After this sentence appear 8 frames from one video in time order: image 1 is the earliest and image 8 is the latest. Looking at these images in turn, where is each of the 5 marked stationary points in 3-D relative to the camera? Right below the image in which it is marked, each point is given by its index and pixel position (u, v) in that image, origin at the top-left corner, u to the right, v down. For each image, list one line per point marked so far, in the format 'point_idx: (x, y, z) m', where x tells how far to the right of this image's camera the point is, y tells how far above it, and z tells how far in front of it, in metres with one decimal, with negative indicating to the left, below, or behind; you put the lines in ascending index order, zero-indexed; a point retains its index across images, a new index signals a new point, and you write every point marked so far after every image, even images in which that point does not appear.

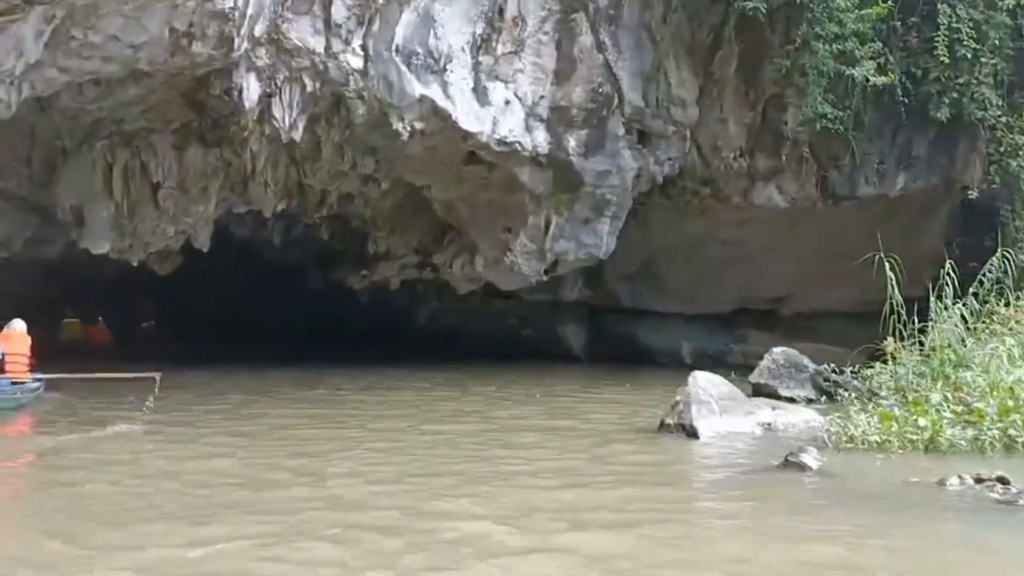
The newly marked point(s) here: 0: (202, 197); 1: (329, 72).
0: (-3.6, +1.0, +10.3) m
1: (-1.6, +1.9, +7.9) m
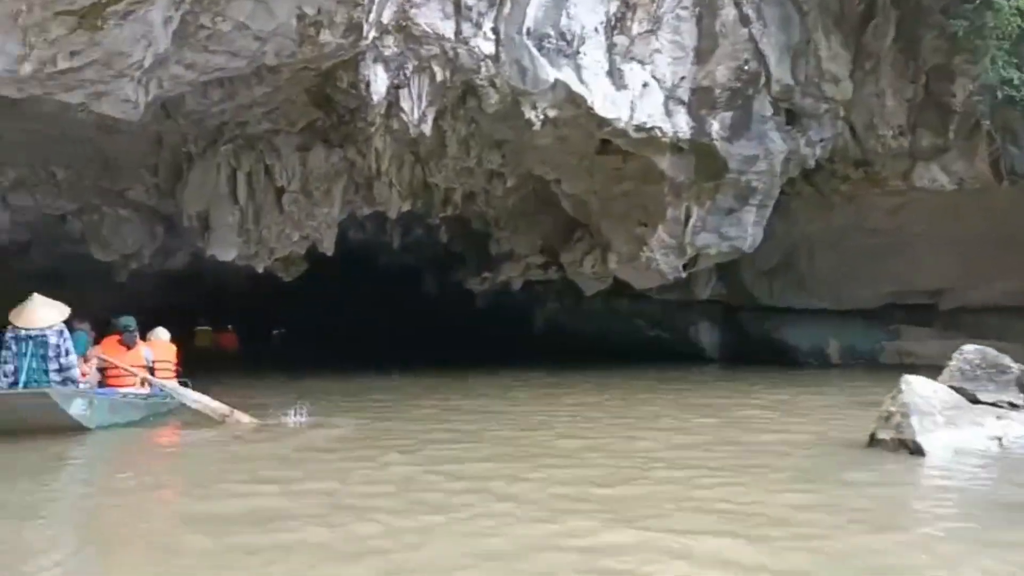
0: (-2.1, +1.0, +10.0) m
1: (-0.4, +1.9, +7.4) m
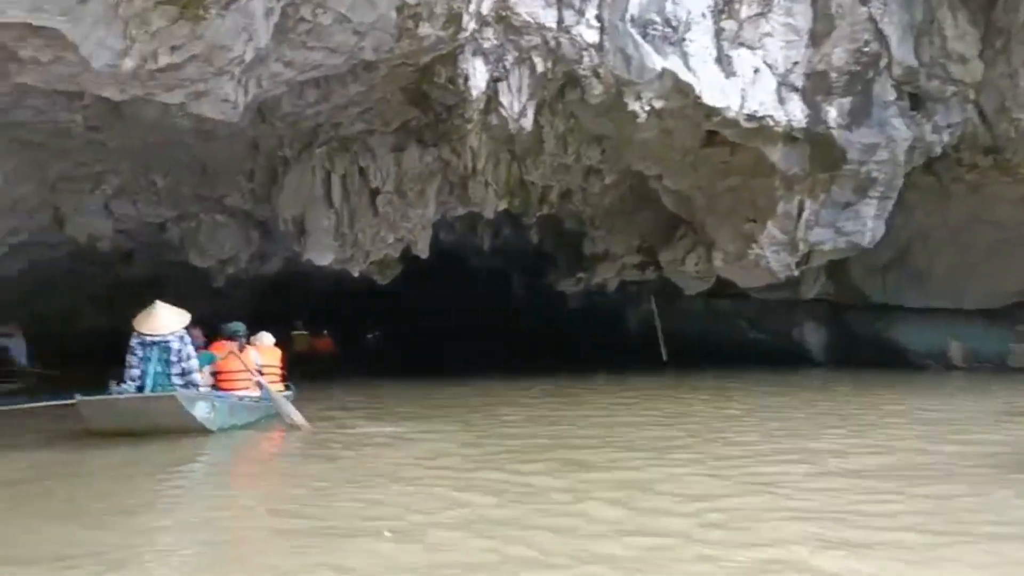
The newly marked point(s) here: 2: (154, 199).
0: (-1.0, +1.0, +9.8) m
1: (+0.4, +1.9, +7.0) m
2: (-4.4, +1.1, +11.0) m
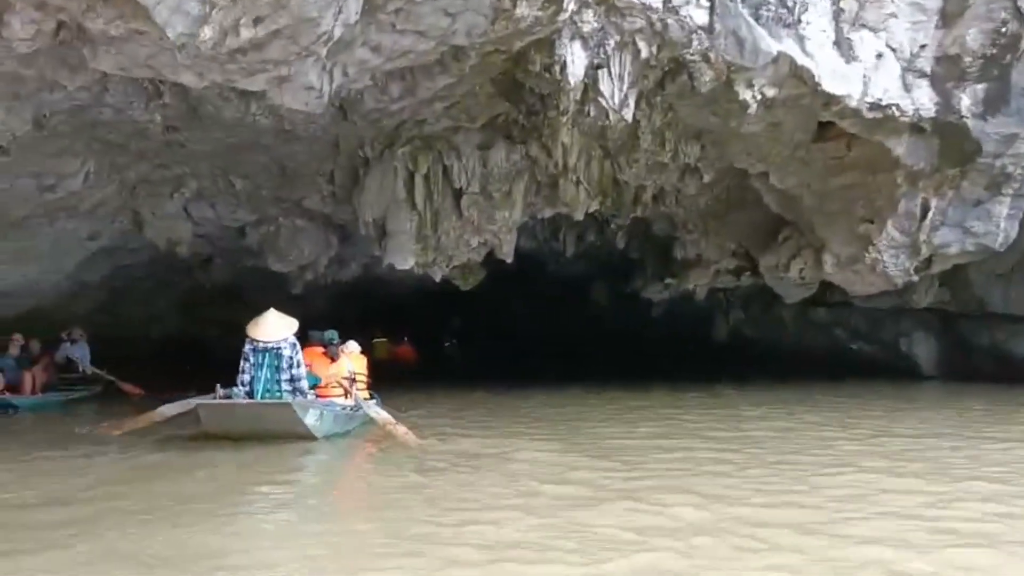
0: (-0.1, +0.9, +9.2) m
1: (+1.1, +1.8, +6.4) m
2: (-3.3, +1.0, +10.7) m
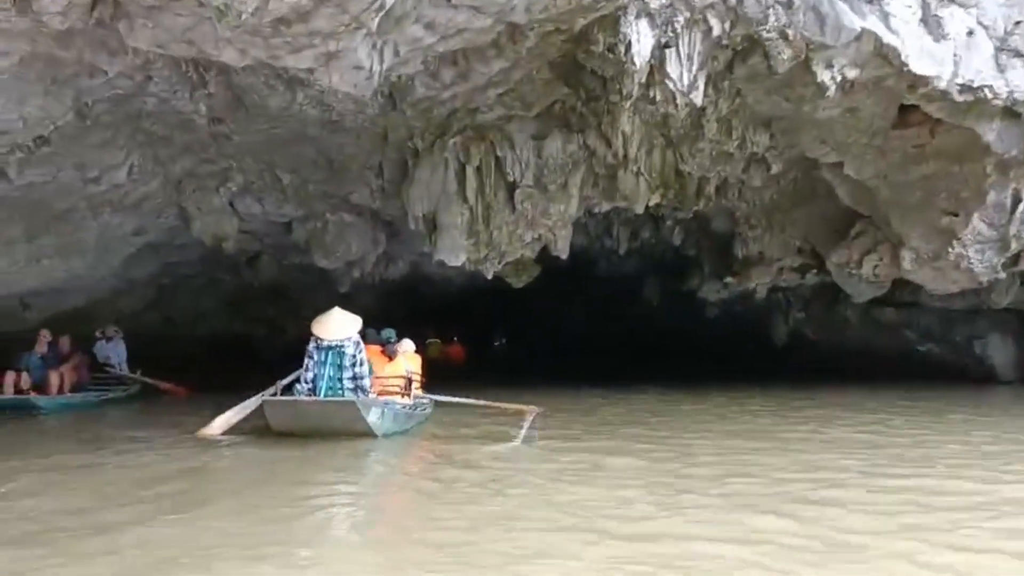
0: (+0.5, +0.9, +8.8) m
1: (+1.5, +1.9, +5.9) m
2: (-2.7, +1.1, +10.5) m
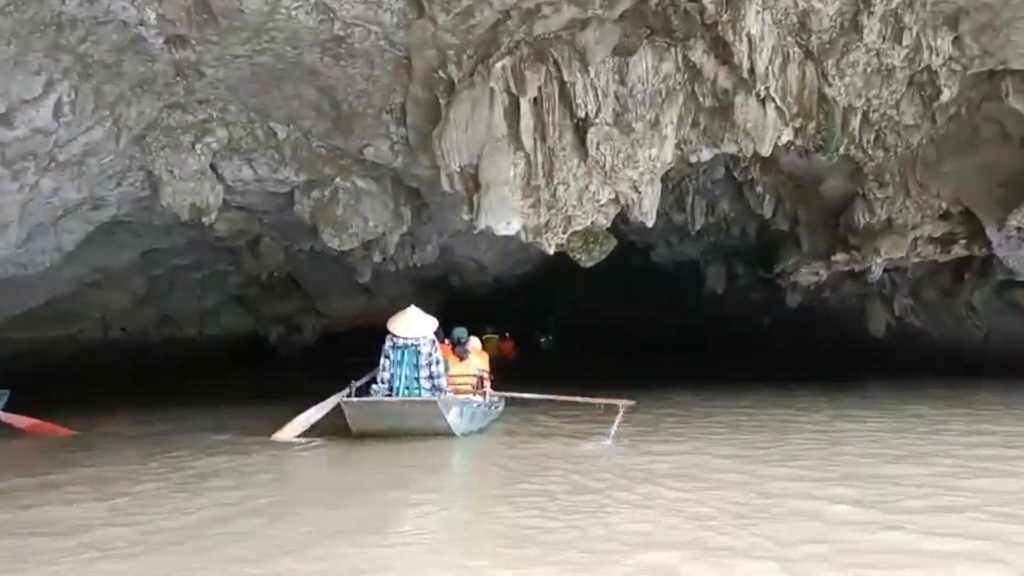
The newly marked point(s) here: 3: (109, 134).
0: (+1.0, +1.1, +6.4) m
1: (+1.9, +2.1, +3.5) m
2: (-2.1, +1.2, +8.1) m
3: (-3.1, +1.2, +6.8) m
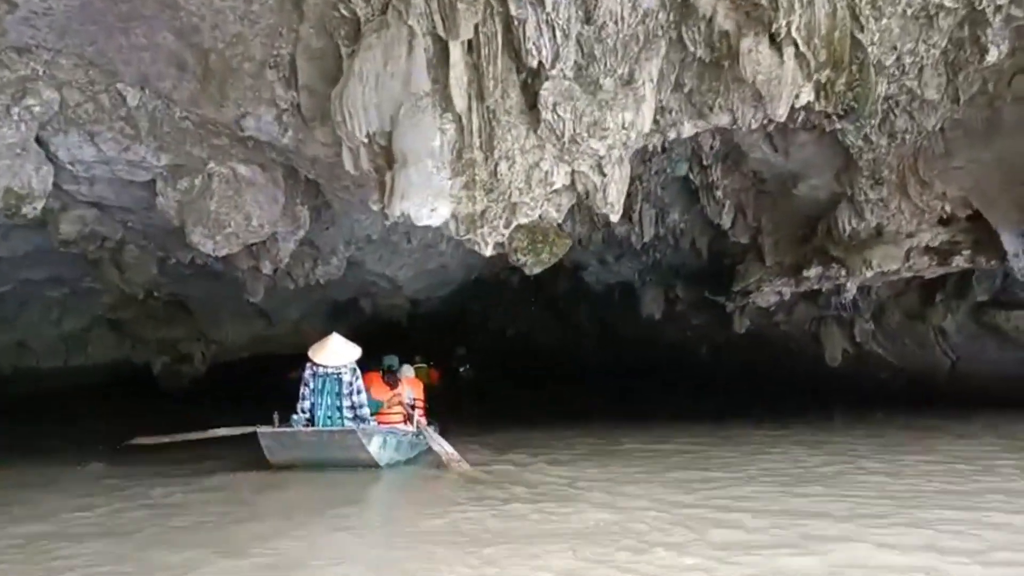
0: (+0.6, +1.0, +4.8) m
1: (+1.8, +2.1, +2.1) m
2: (-2.7, +1.1, +6.2) m
3: (-3.5, +1.2, +4.8) m
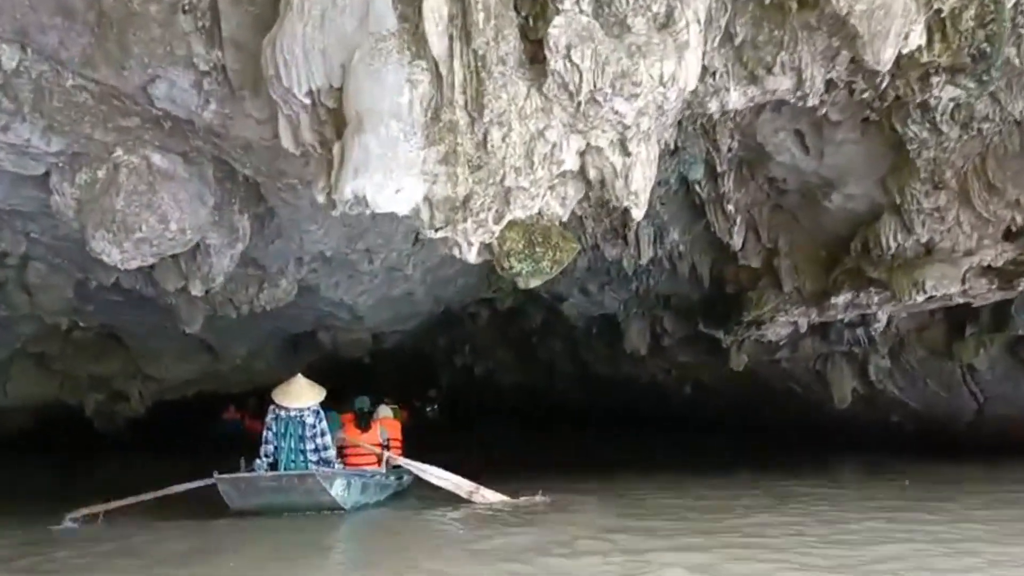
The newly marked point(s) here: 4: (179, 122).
0: (+0.6, +1.0, +3.5) m
1: (+1.9, +2.1, +0.9) m
2: (-2.8, +1.0, +4.9) m
3: (-3.5, +1.1, +3.4) m
4: (-1.9, +0.9, +5.0) m
